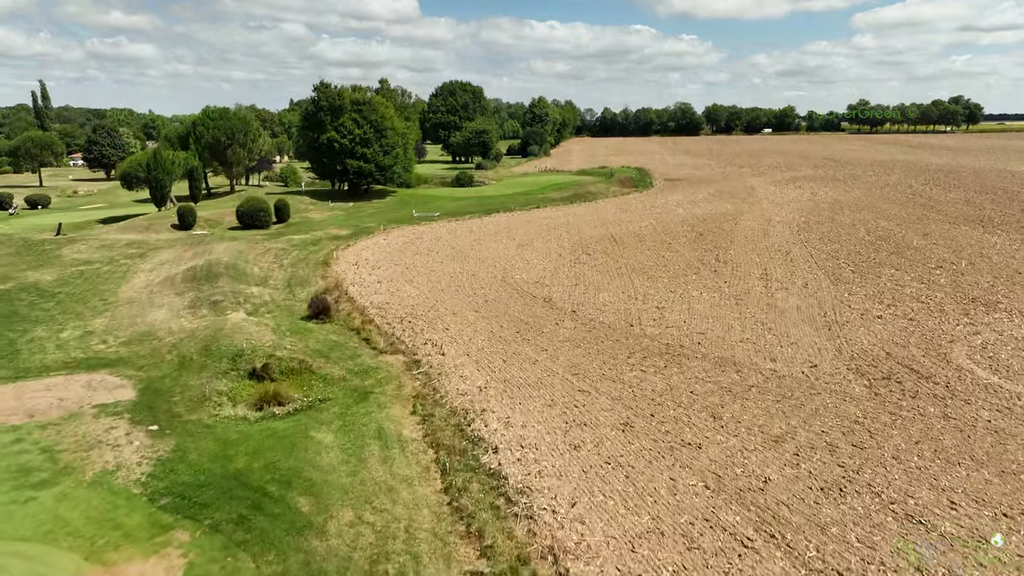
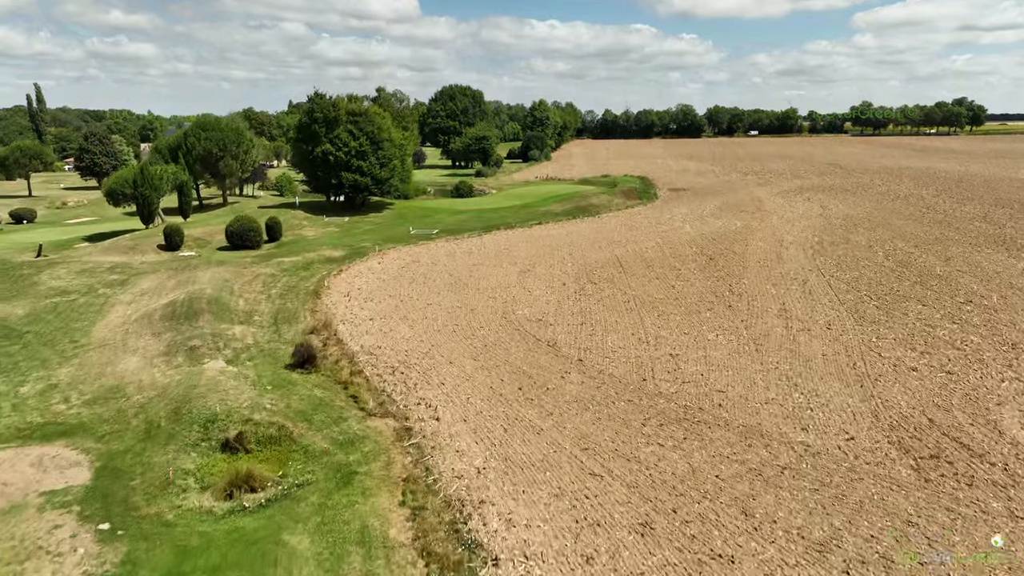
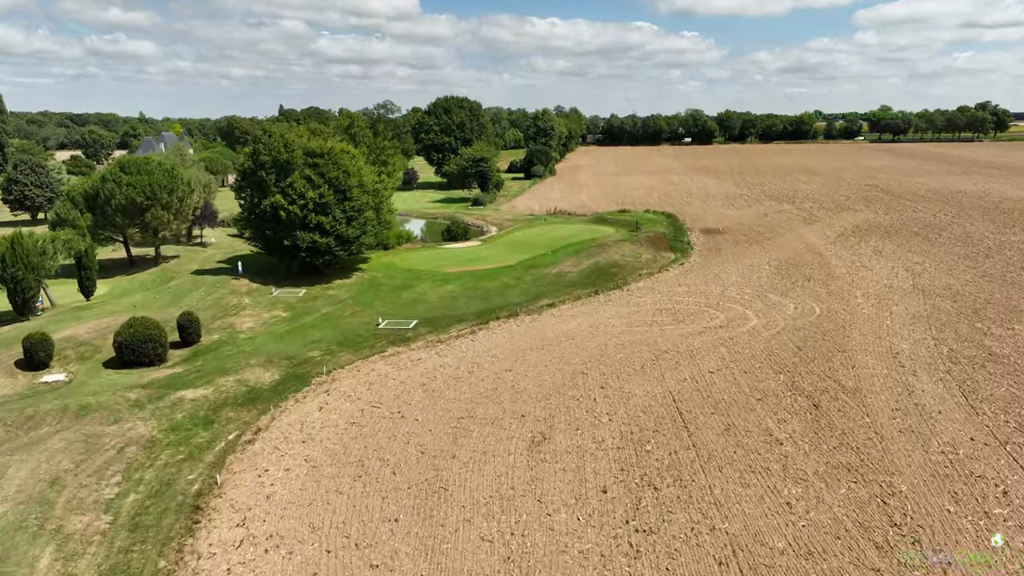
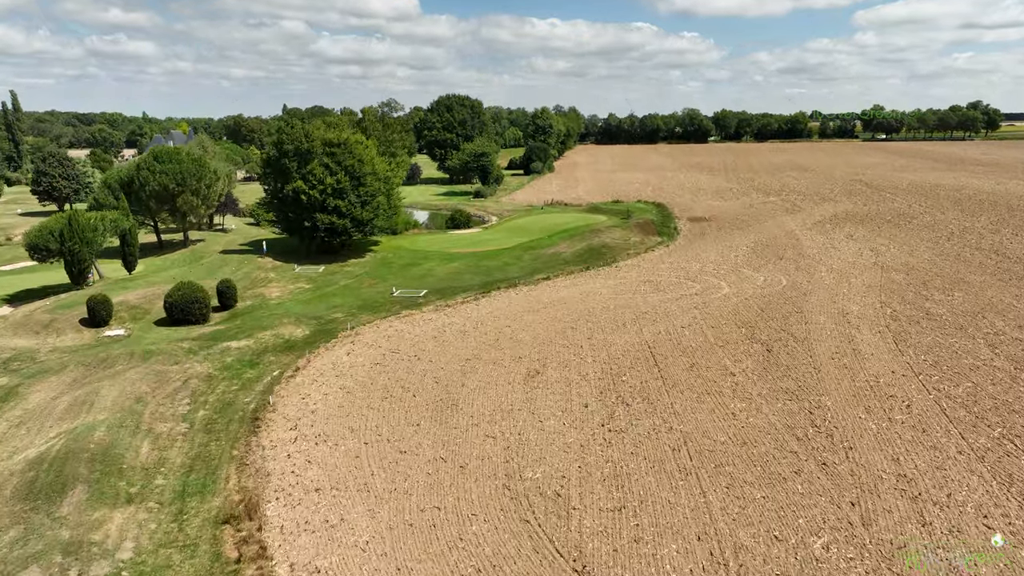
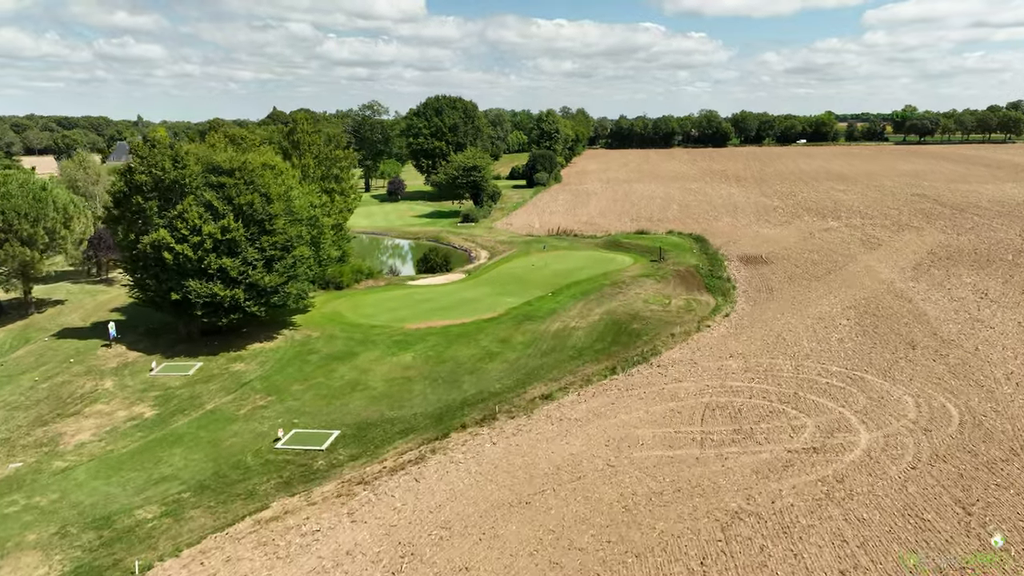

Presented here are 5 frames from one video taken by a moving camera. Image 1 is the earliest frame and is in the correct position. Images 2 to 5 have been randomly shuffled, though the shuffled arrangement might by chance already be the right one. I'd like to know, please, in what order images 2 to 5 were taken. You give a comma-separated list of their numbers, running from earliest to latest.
2, 4, 3, 5
